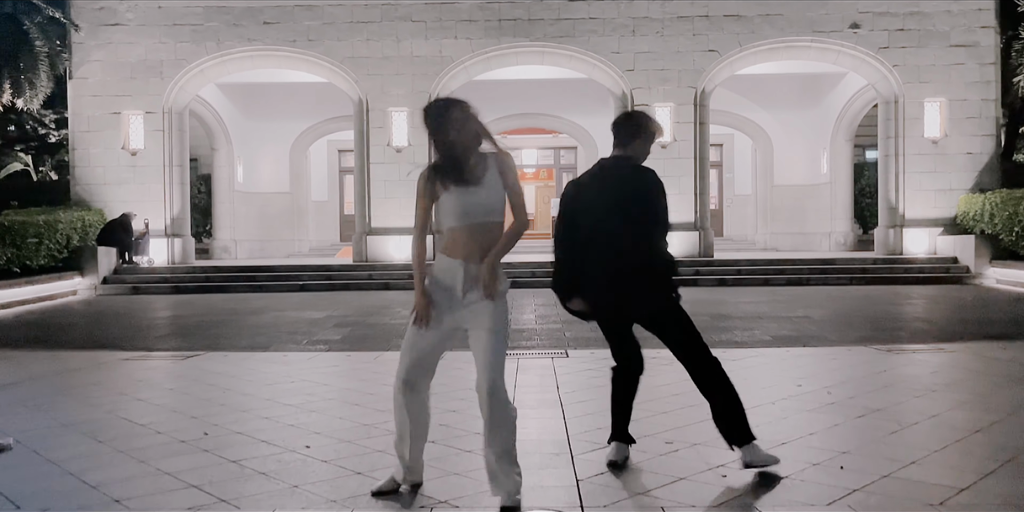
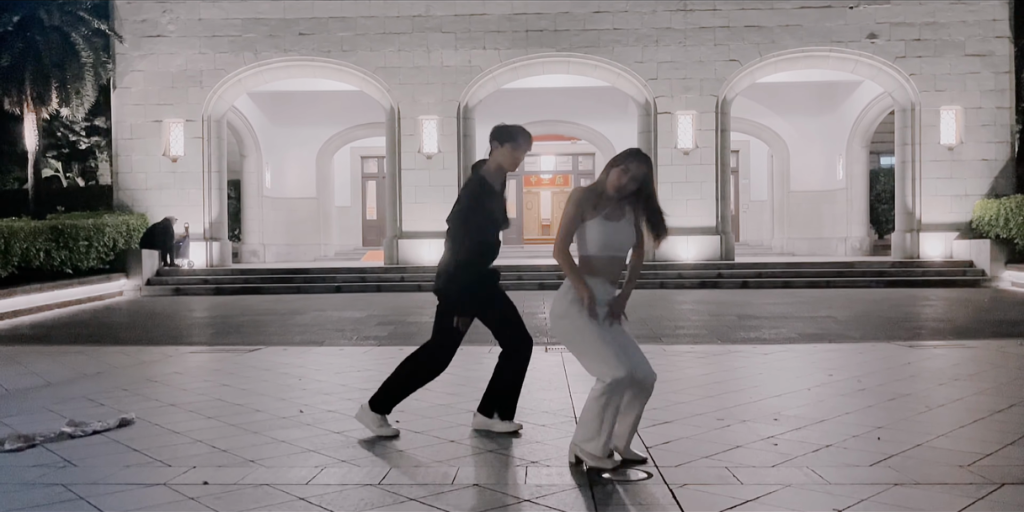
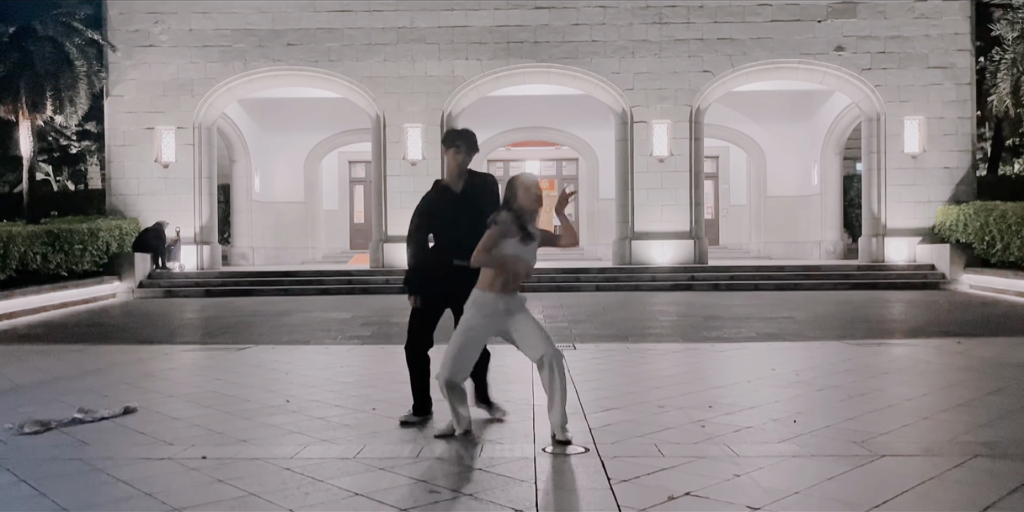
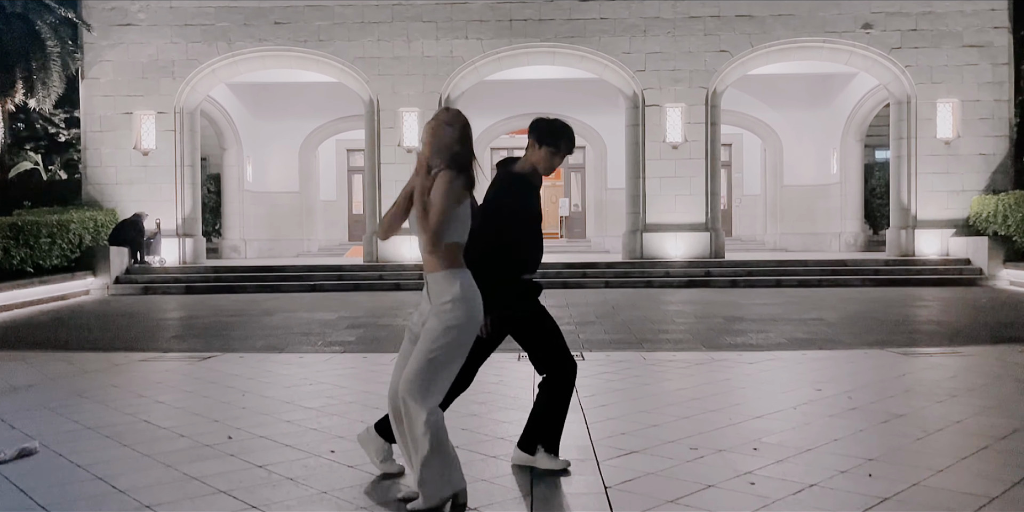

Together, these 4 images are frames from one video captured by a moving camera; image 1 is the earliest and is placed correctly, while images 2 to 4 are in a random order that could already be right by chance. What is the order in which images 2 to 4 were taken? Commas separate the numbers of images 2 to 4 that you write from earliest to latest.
3, 4, 2
